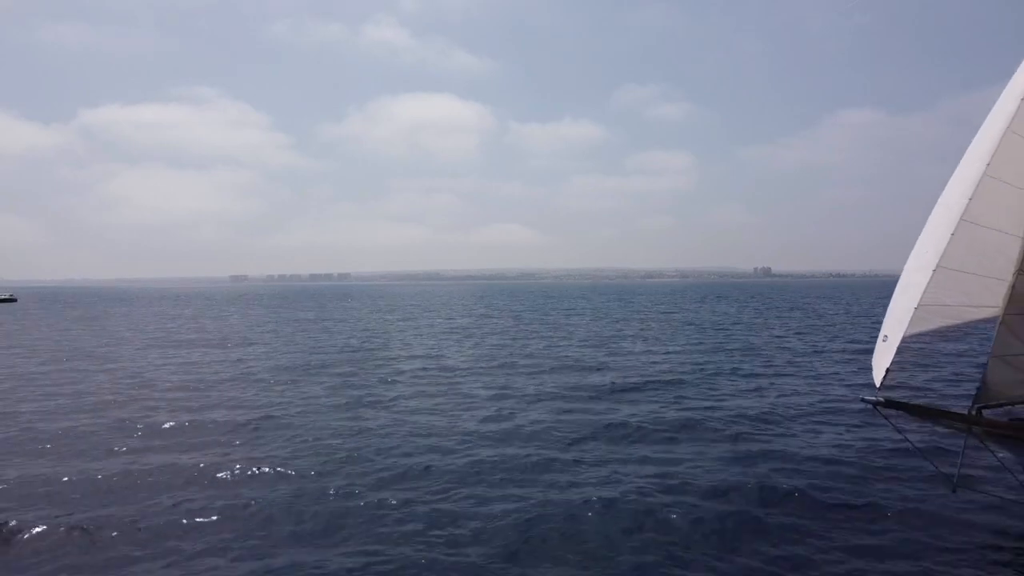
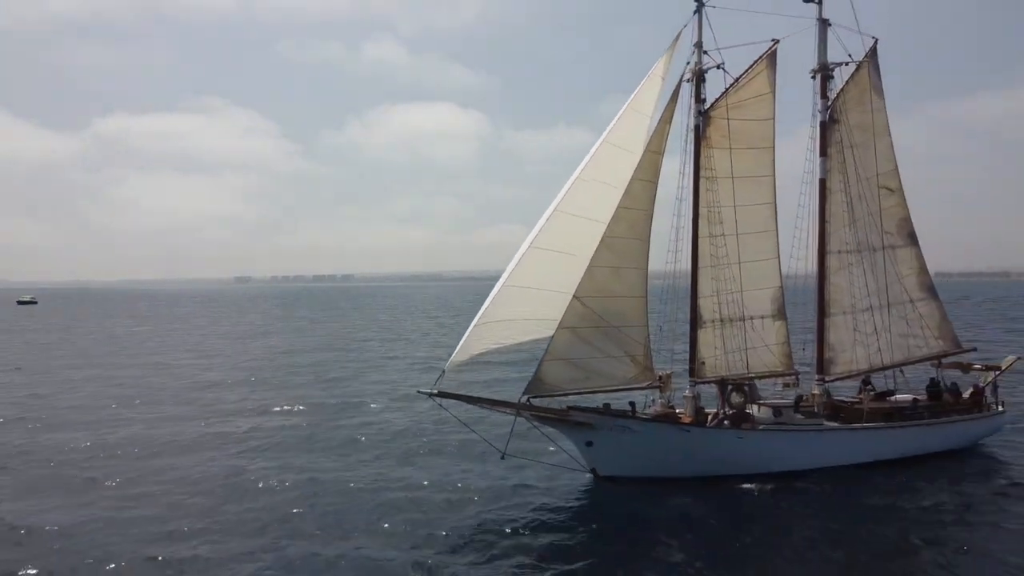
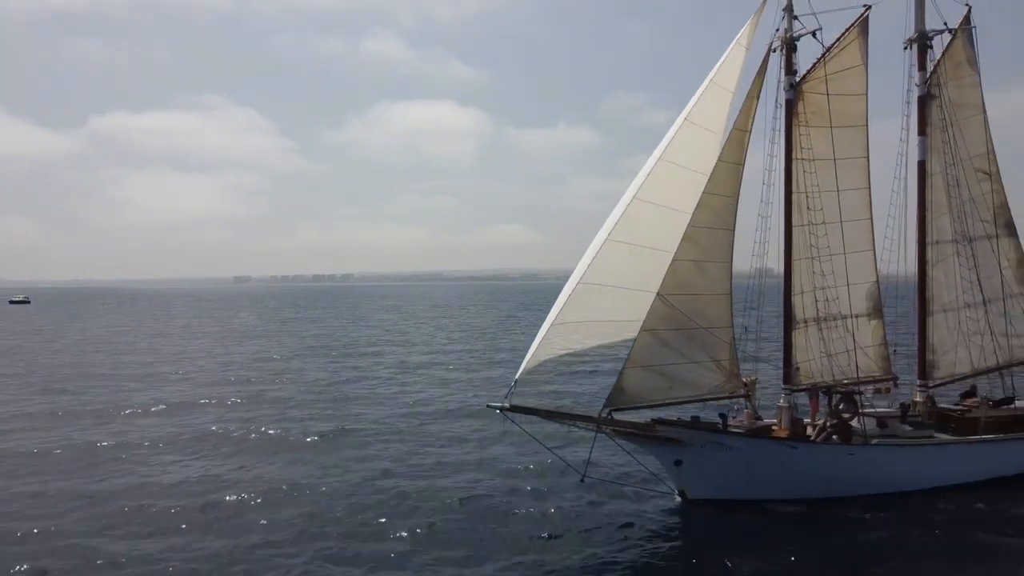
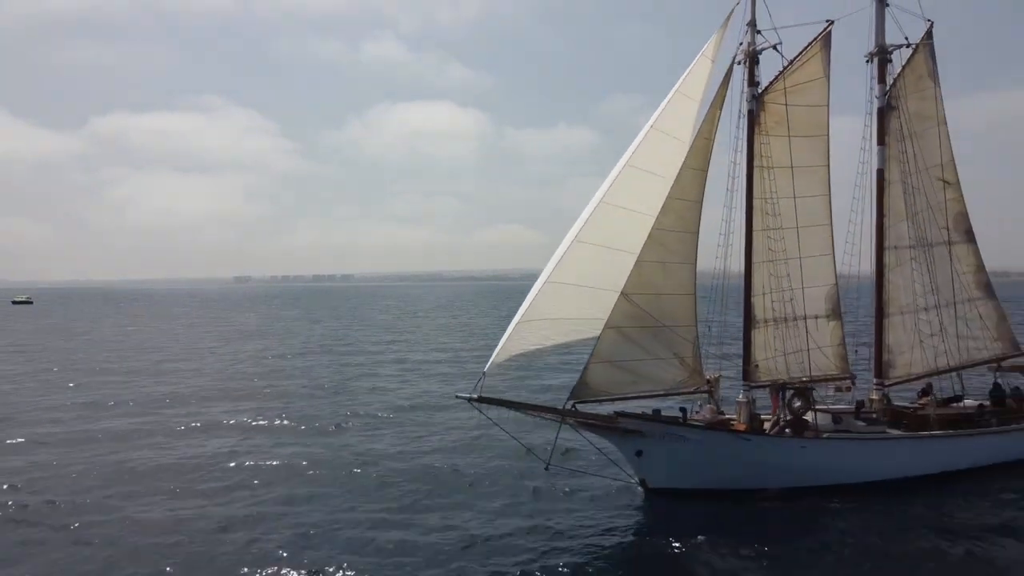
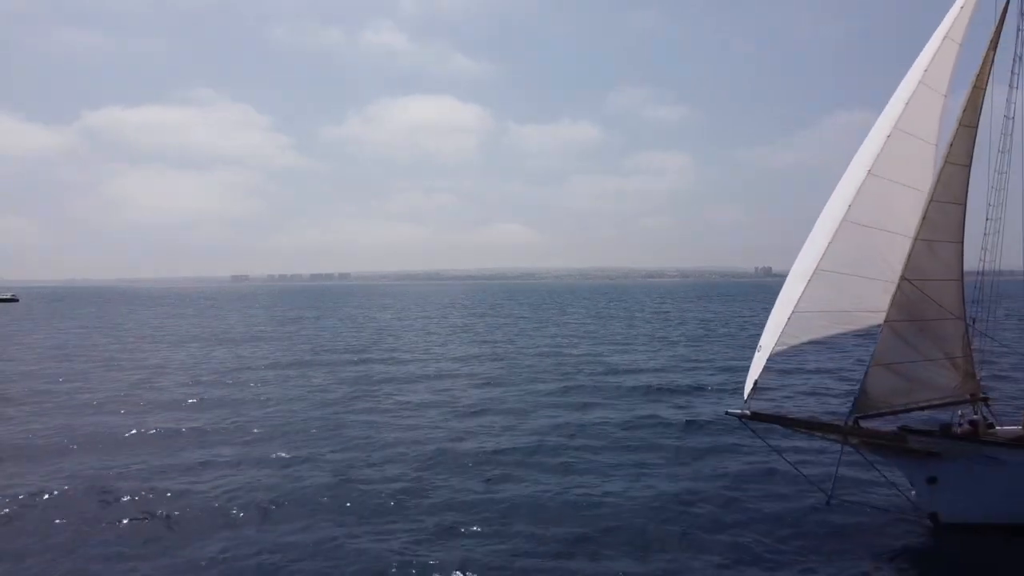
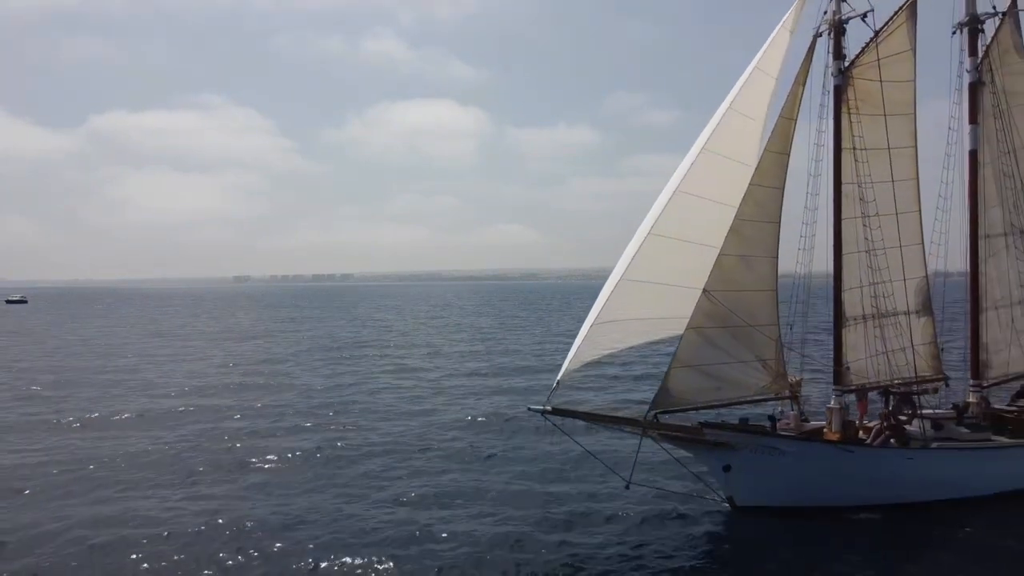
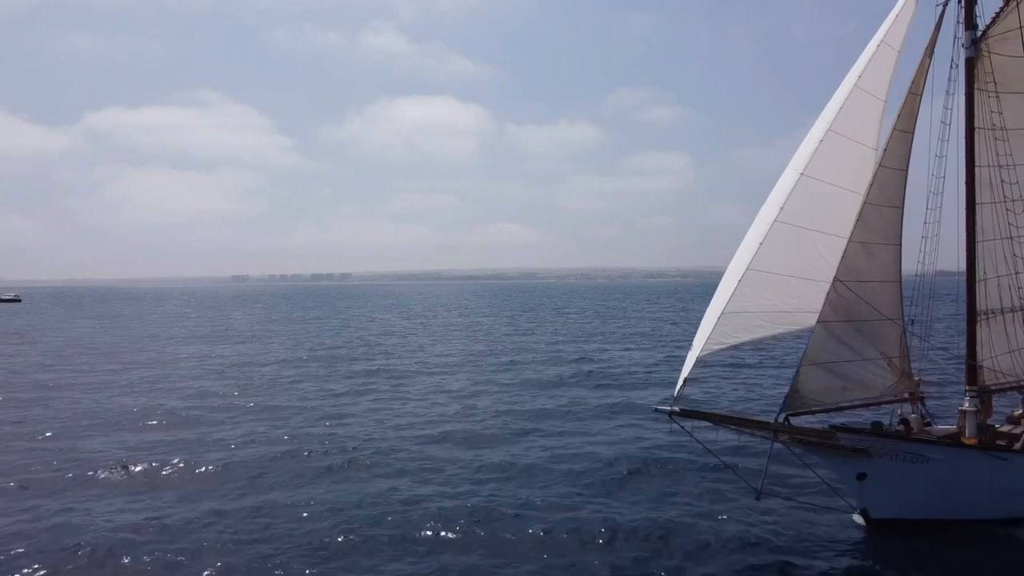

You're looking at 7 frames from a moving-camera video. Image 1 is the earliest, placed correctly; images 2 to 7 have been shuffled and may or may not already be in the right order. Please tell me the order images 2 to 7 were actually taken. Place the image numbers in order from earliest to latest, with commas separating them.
5, 7, 6, 3, 4, 2
